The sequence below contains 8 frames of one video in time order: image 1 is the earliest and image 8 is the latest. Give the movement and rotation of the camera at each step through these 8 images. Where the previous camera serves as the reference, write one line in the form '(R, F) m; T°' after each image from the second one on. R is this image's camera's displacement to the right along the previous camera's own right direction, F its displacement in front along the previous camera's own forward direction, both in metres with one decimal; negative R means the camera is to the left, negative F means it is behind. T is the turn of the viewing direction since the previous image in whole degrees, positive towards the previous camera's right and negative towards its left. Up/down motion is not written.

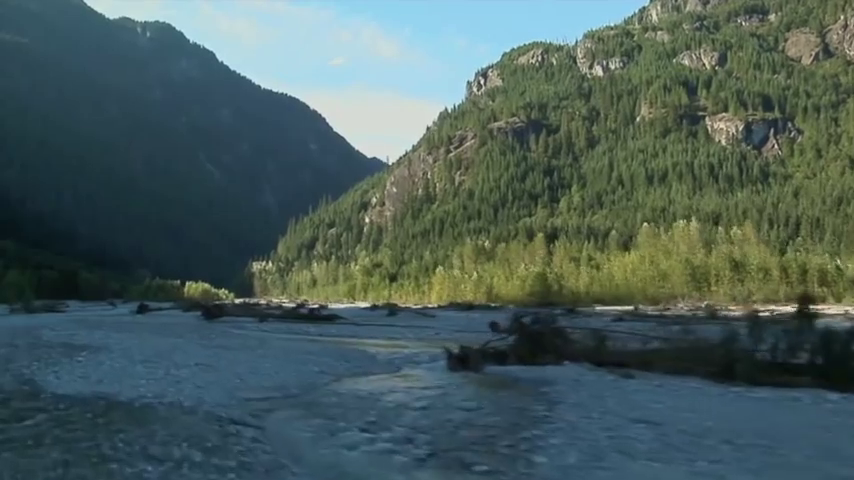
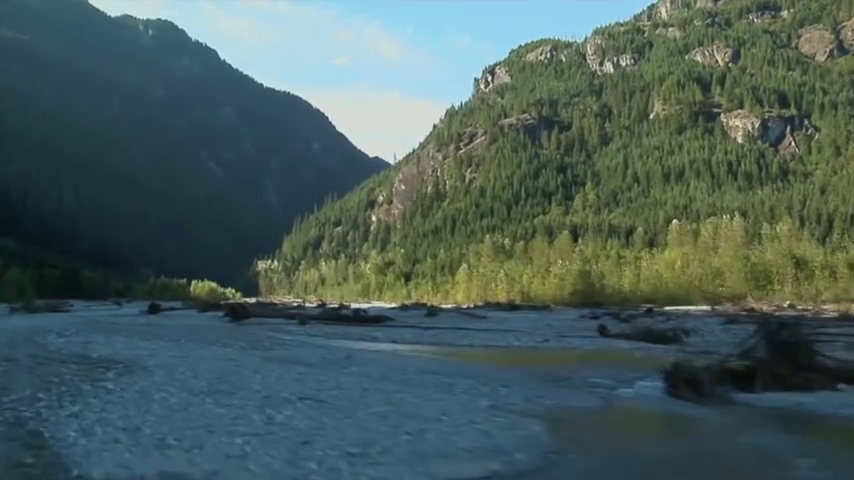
(-2.2, +5.7) m; 0°
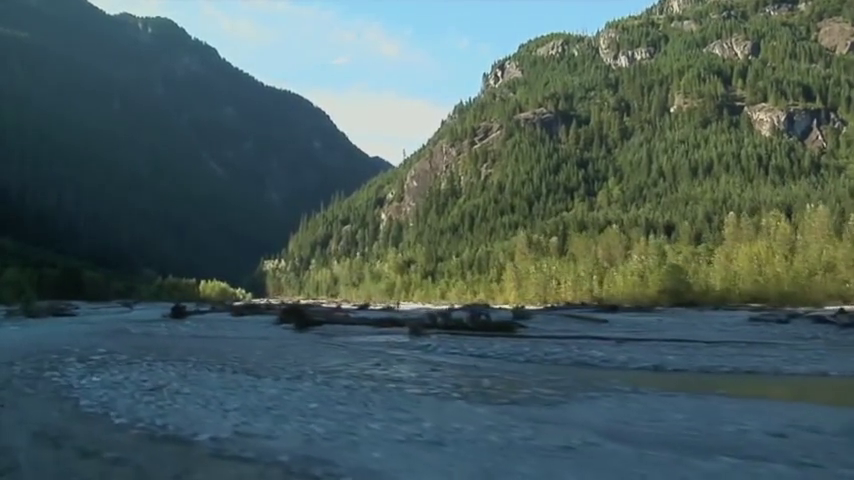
(-3.9, +9.8) m; 0°
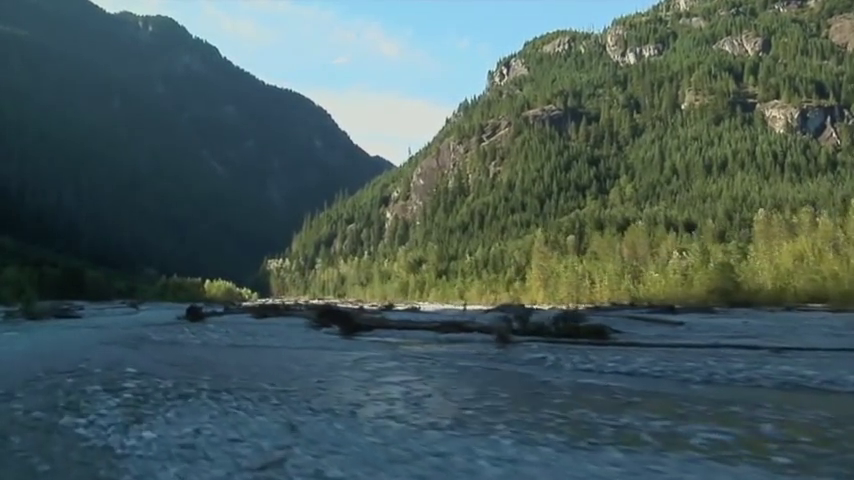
(-1.7, +4.3) m; 0°
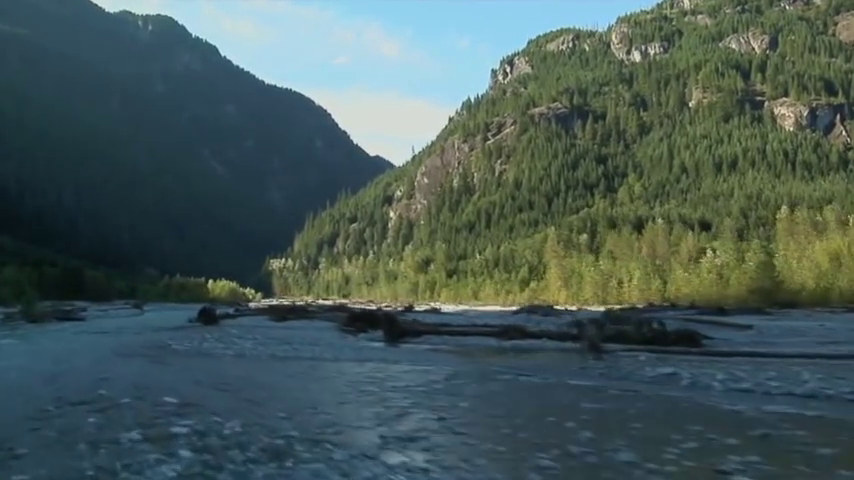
(-1.3, +3.2) m; 0°
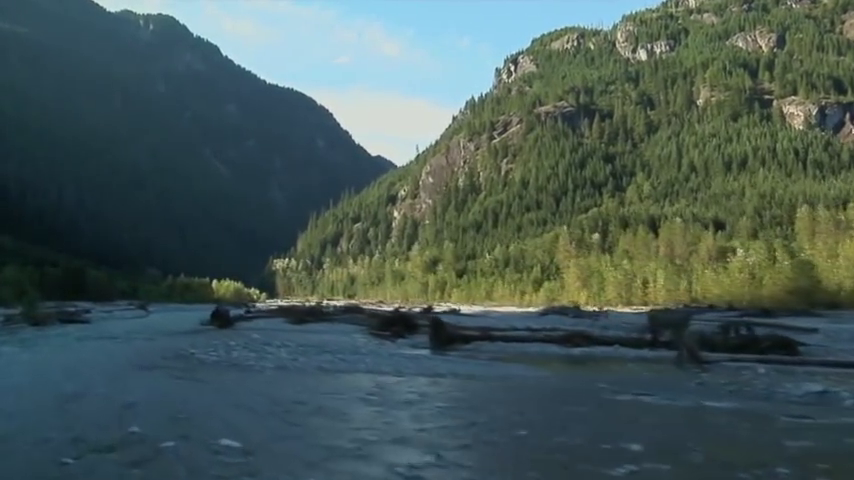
(-1.0, +2.6) m; 0°
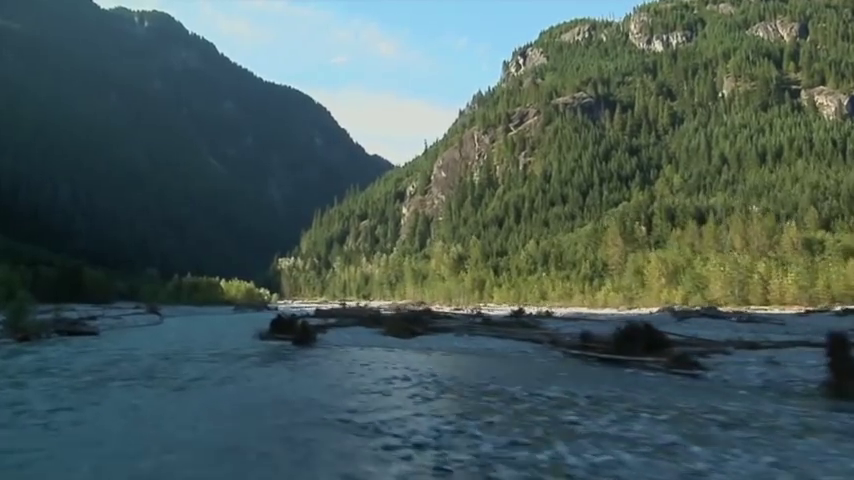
(-4.1, +11.2) m; 0°
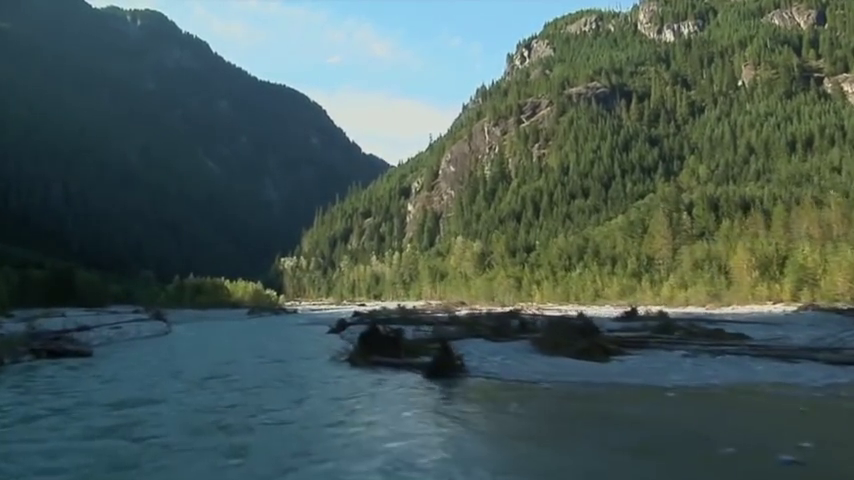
(-3.1, +10.0) m; 0°
